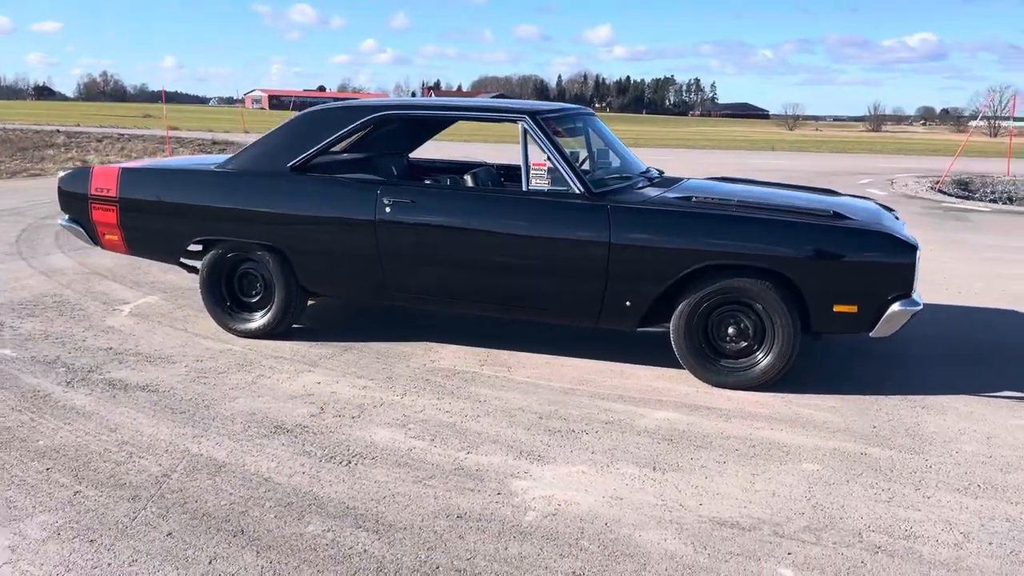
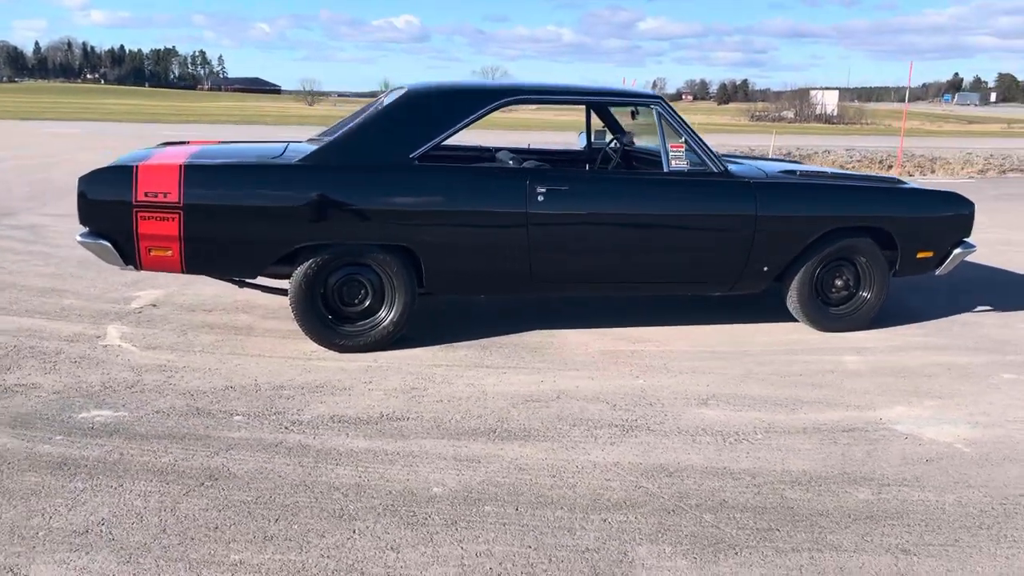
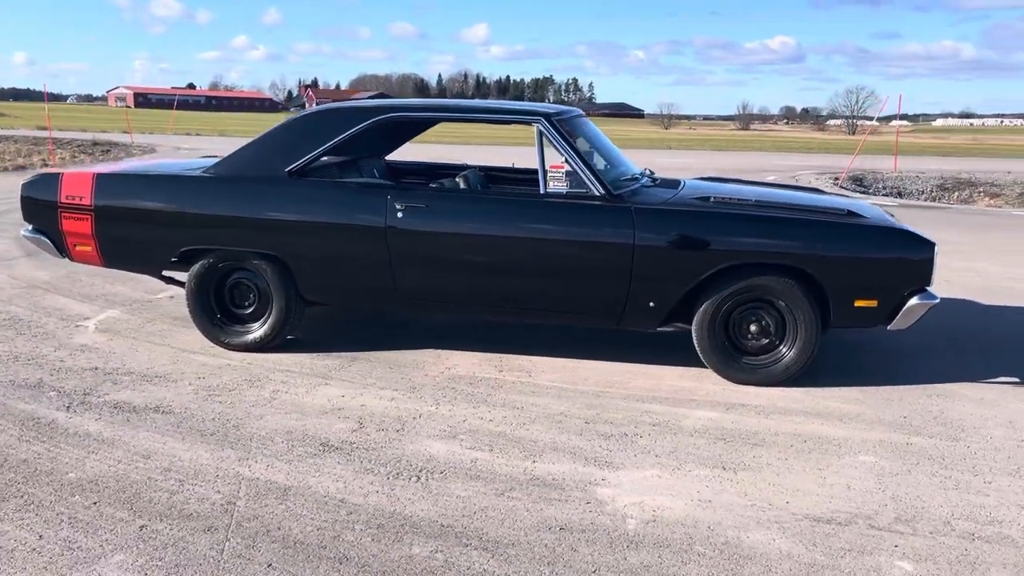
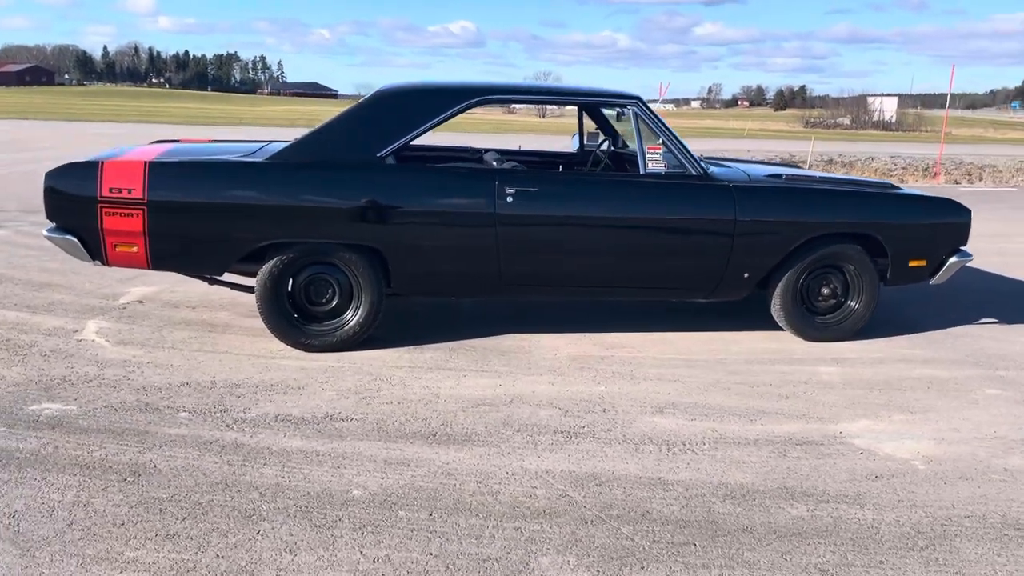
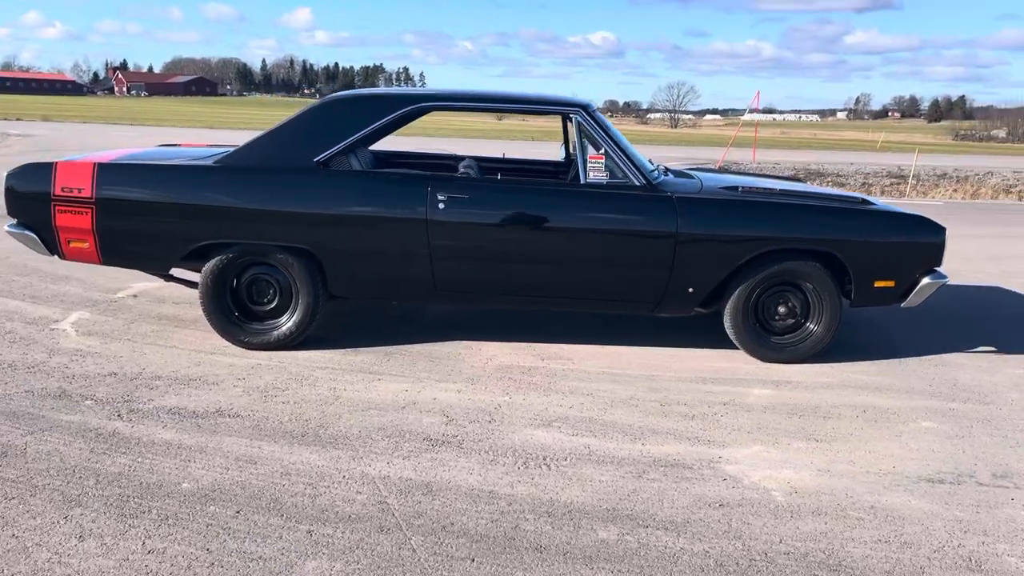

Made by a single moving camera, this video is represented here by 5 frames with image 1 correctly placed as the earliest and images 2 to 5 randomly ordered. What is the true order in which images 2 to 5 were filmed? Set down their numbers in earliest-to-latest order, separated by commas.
3, 5, 4, 2
